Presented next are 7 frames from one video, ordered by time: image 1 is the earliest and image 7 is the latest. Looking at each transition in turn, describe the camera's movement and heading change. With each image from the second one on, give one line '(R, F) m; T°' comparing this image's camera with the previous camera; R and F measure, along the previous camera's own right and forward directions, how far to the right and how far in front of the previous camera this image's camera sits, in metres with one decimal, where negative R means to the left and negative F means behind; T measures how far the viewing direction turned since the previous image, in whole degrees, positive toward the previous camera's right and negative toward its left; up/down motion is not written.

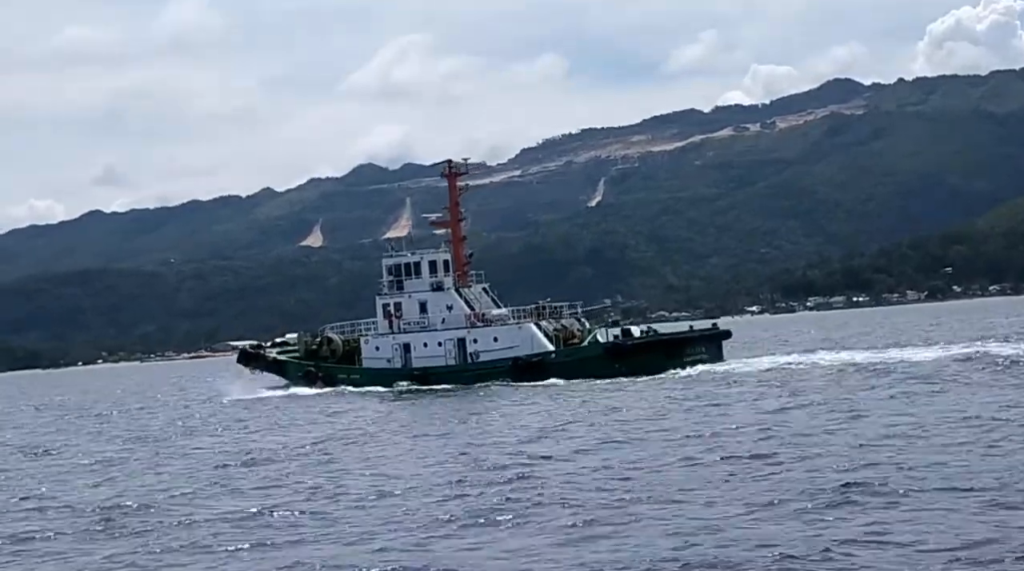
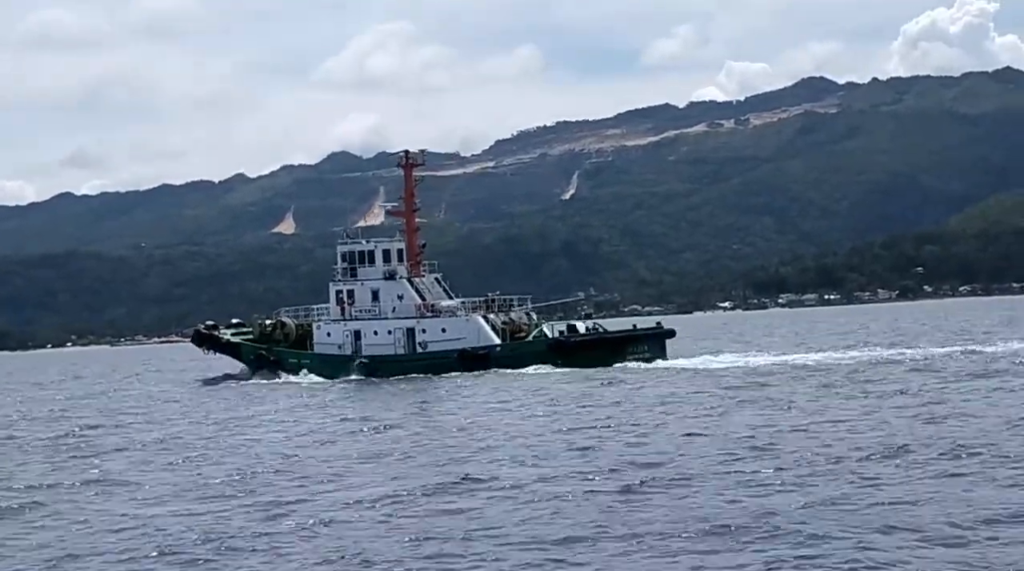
(-1.4, +2.3) m; +1°
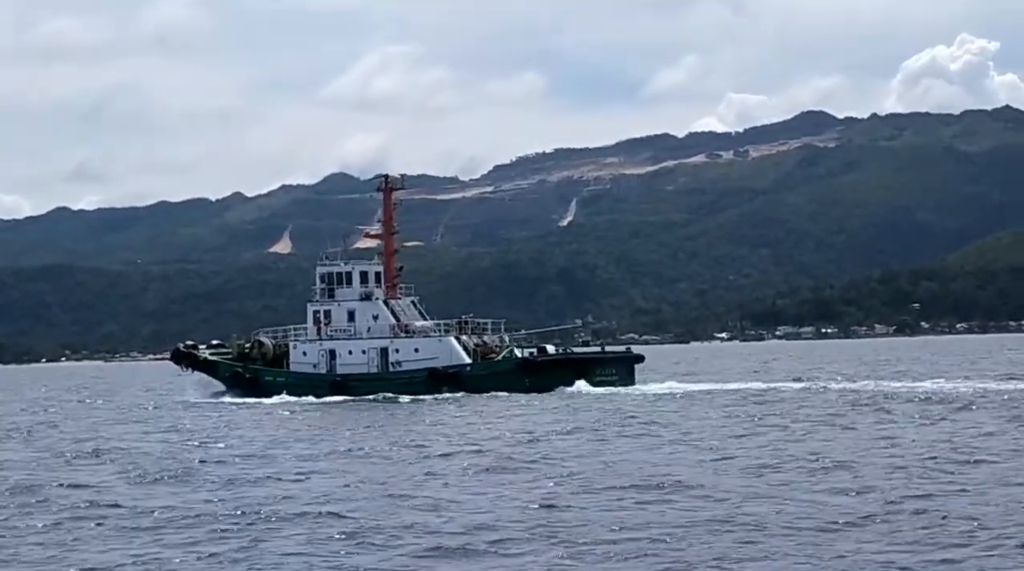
(-2.9, +6.1) m; 0°
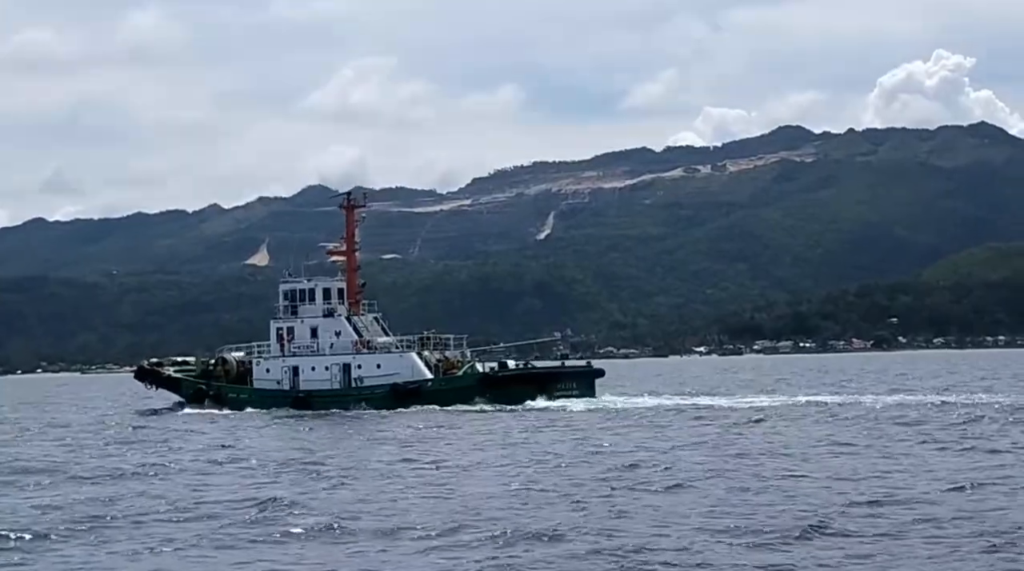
(+0.4, +0.1) m; +1°
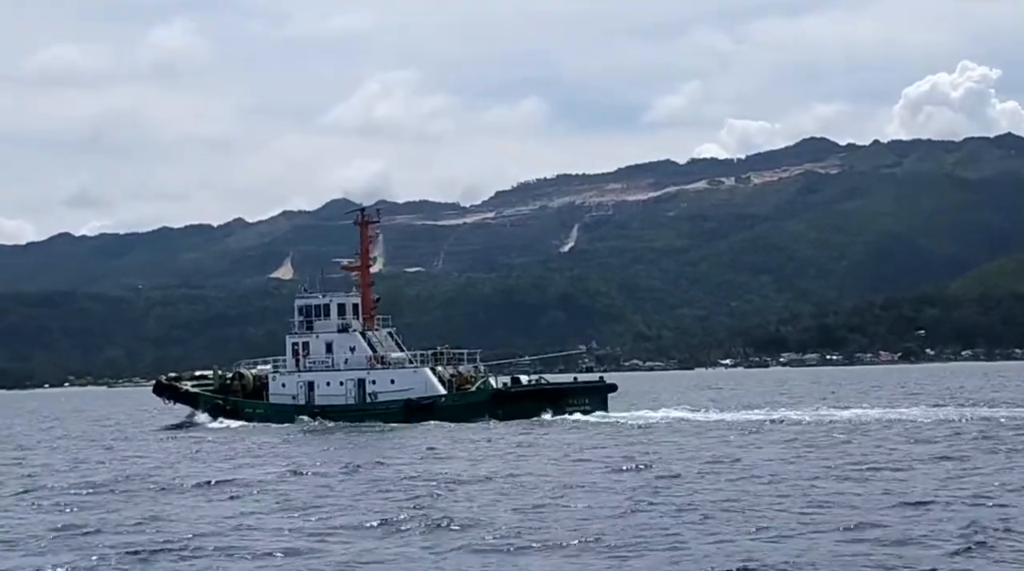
(+0.3, +1.3) m; -1°
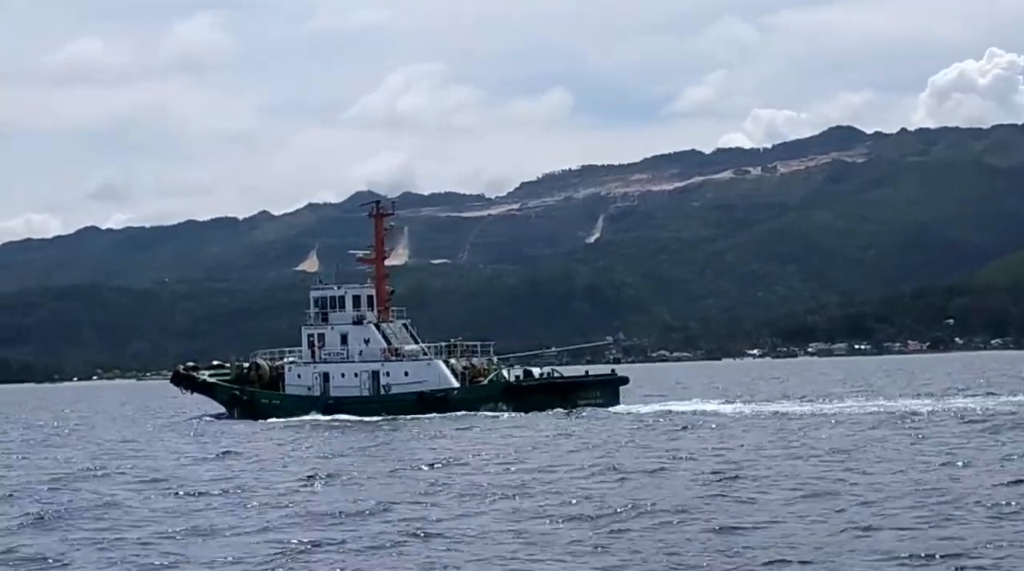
(+0.4, +1.5) m; -1°
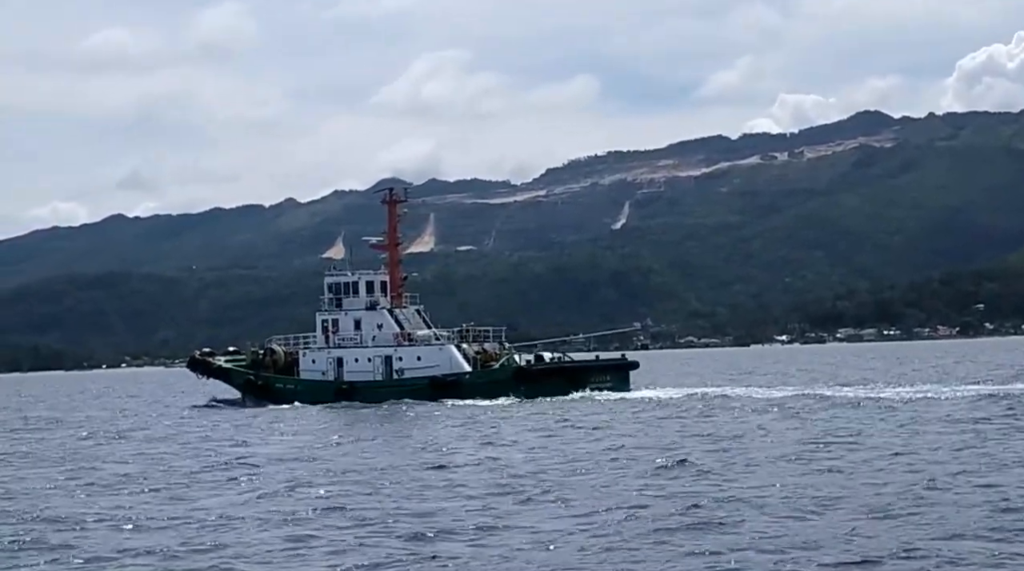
(+0.4, +1.8) m; -1°
